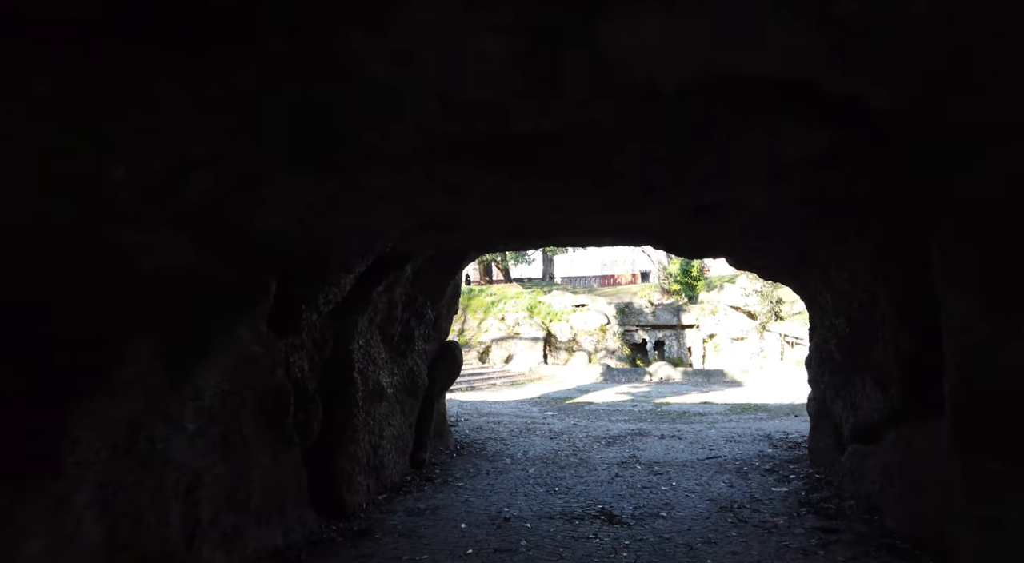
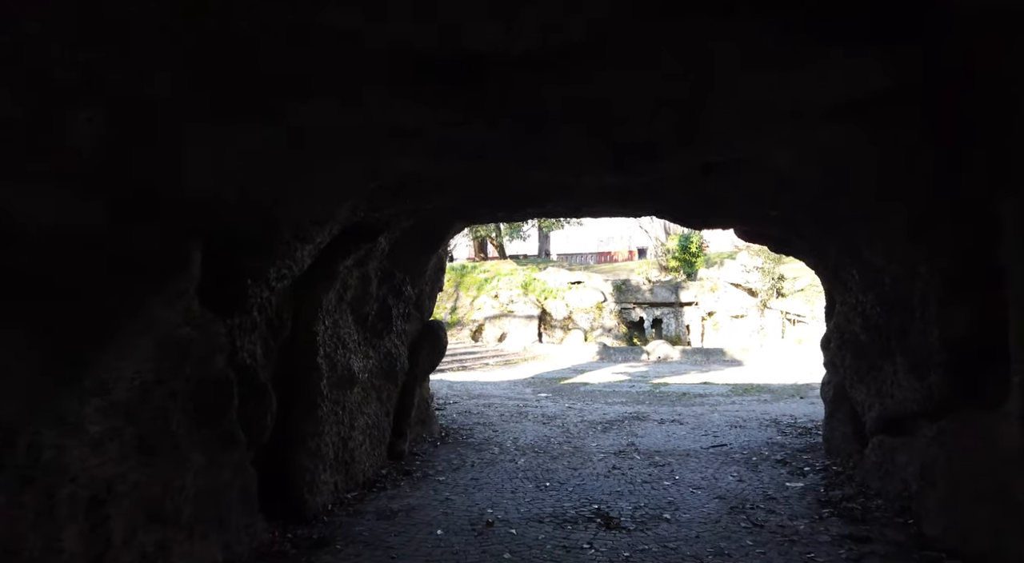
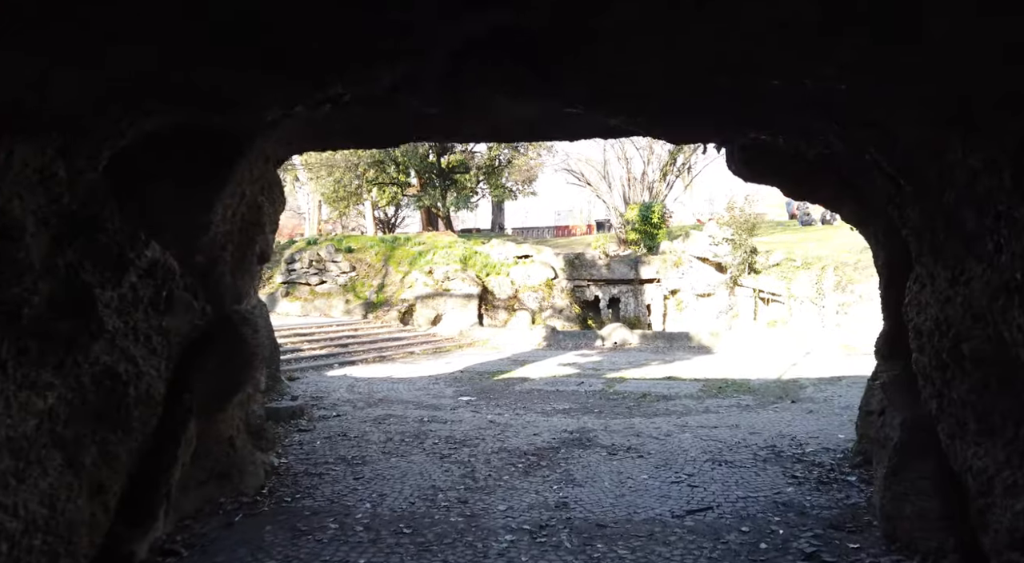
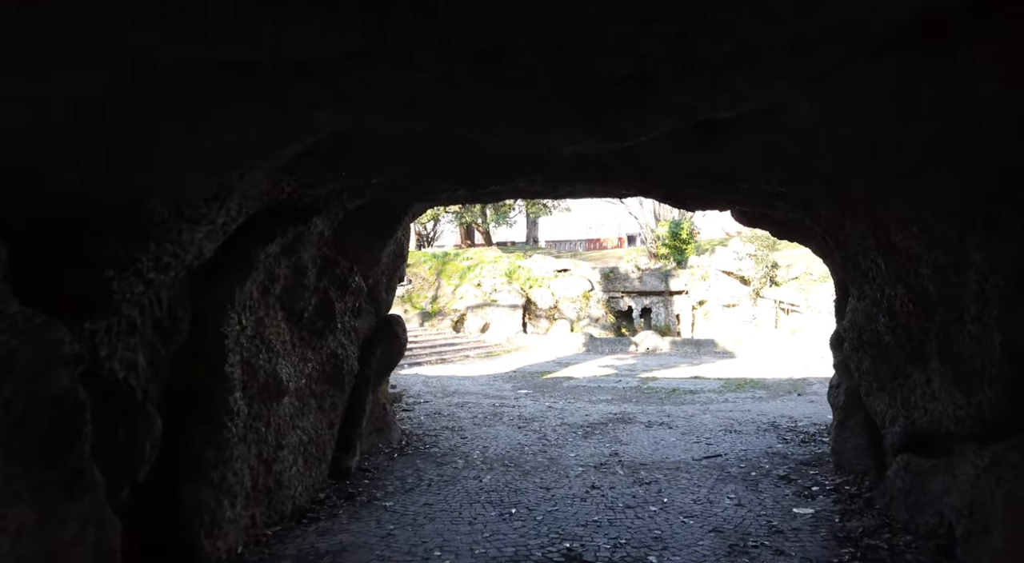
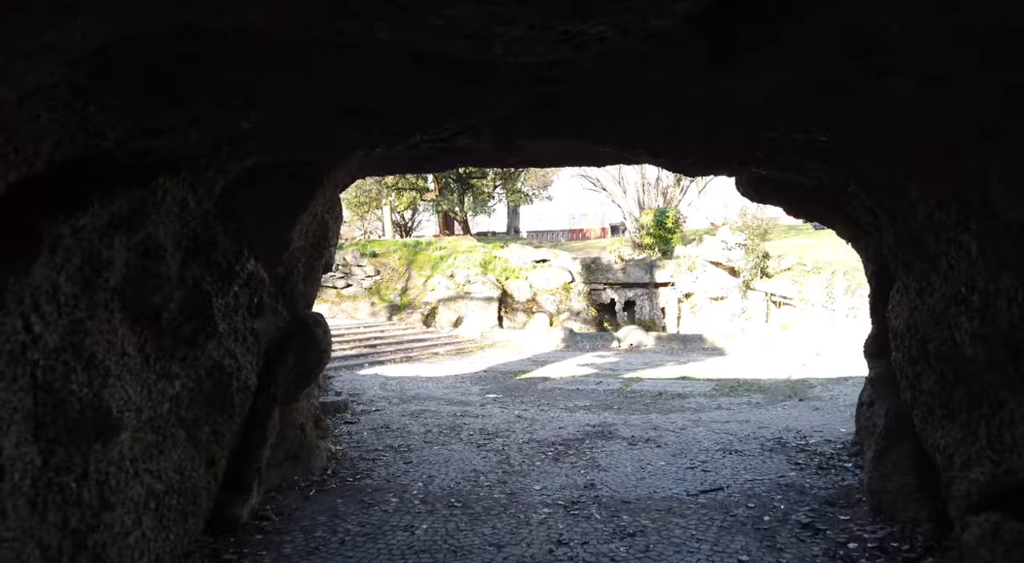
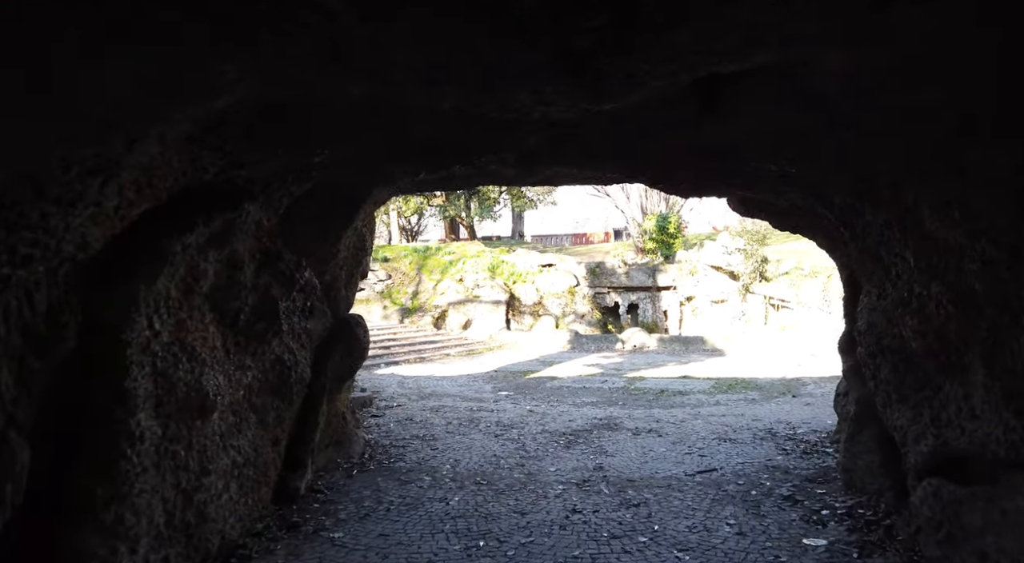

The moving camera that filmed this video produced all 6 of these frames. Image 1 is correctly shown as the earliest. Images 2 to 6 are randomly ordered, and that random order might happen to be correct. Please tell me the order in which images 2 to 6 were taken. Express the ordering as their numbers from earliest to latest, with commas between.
2, 4, 6, 5, 3
